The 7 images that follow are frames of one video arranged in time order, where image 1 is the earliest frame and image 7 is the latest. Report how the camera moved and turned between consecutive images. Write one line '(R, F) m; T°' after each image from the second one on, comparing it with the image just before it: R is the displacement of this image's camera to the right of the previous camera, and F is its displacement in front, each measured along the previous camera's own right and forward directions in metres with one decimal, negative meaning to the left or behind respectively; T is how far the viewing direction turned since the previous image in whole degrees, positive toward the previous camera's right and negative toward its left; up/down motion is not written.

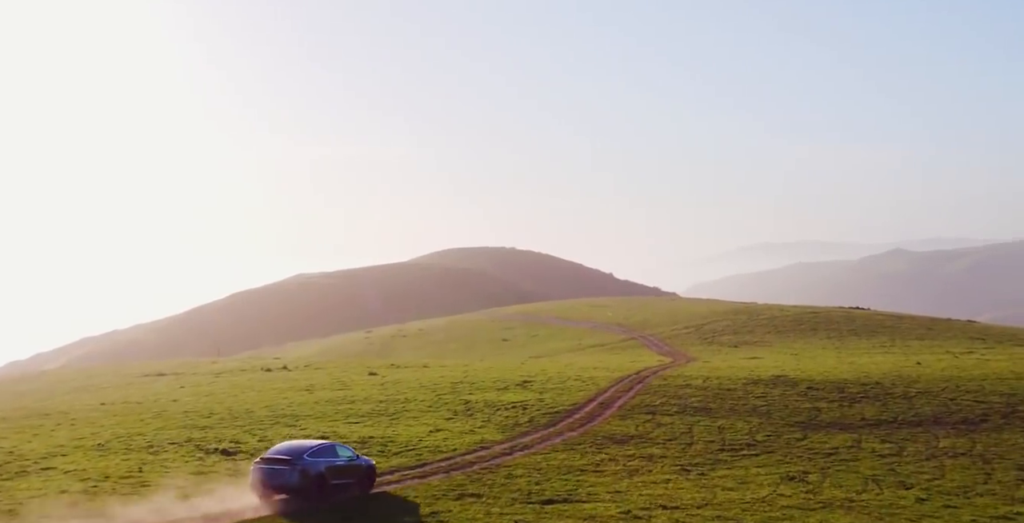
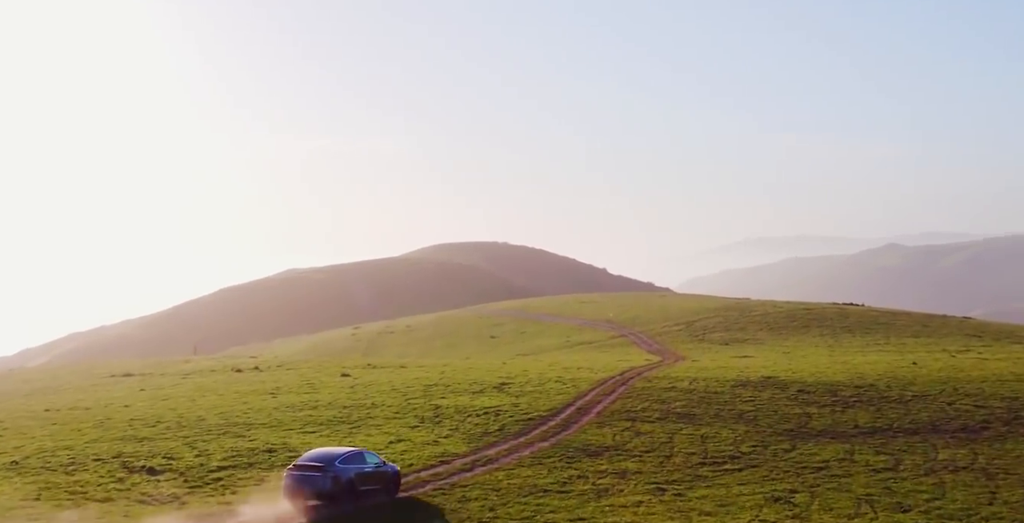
(+1.4, +3.9) m; 0°
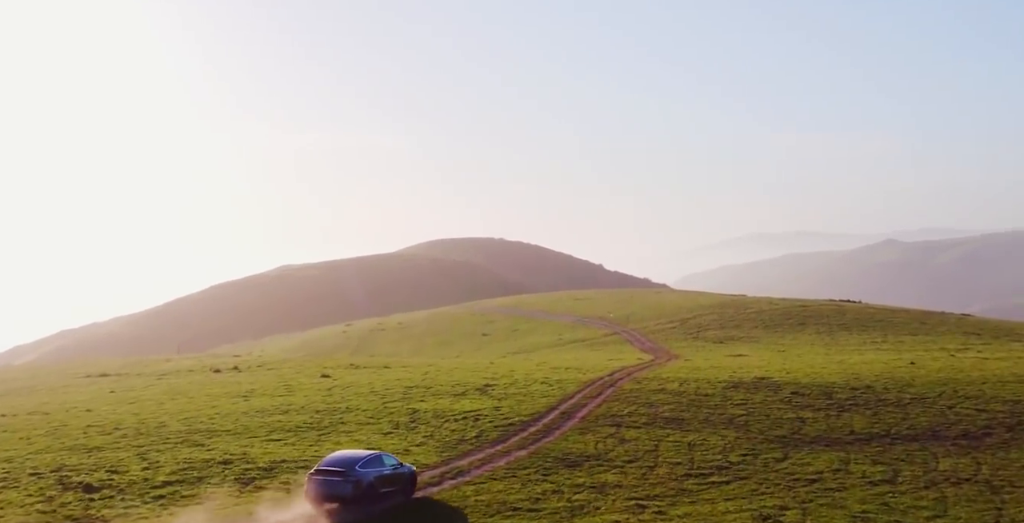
(+1.0, +2.8) m; 0°
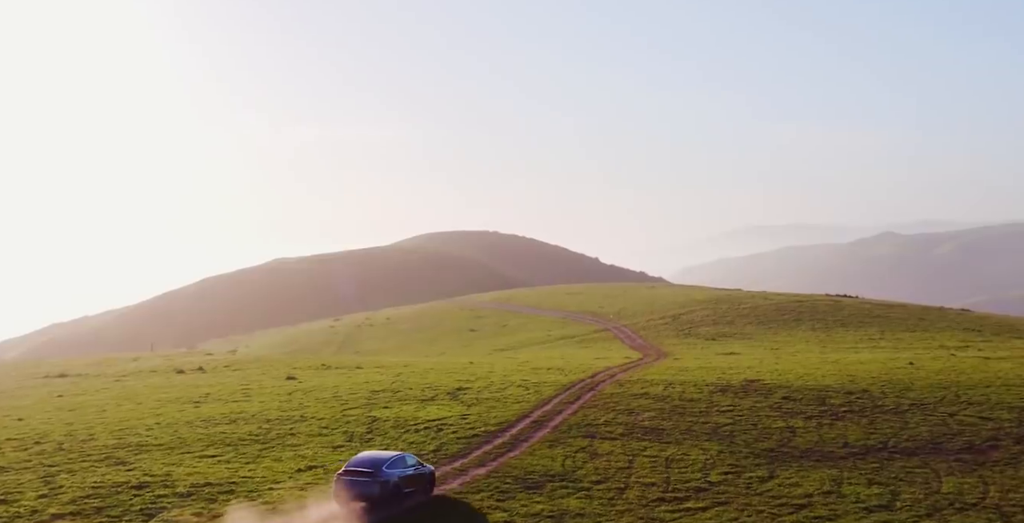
(+1.7, +4.6) m; 0°
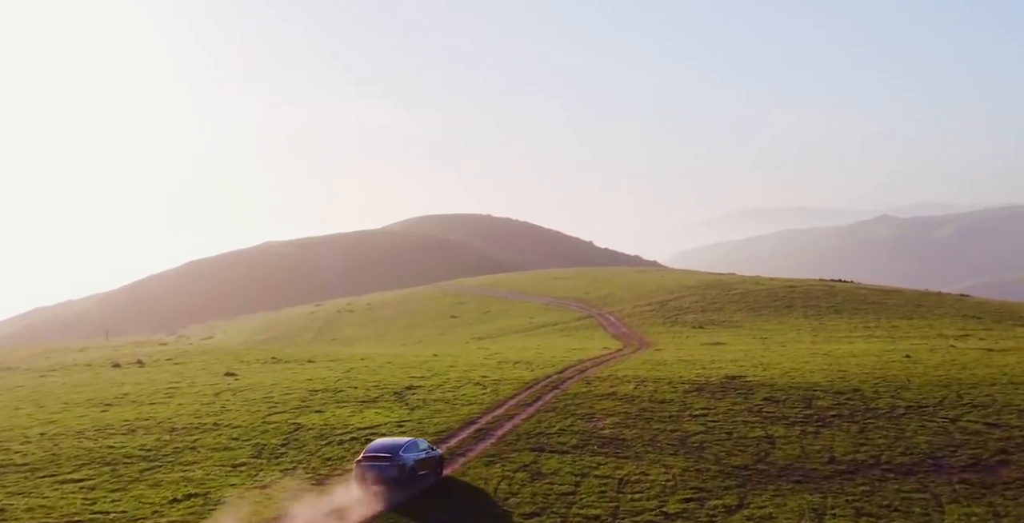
(+2.7, +7.1) m; 0°
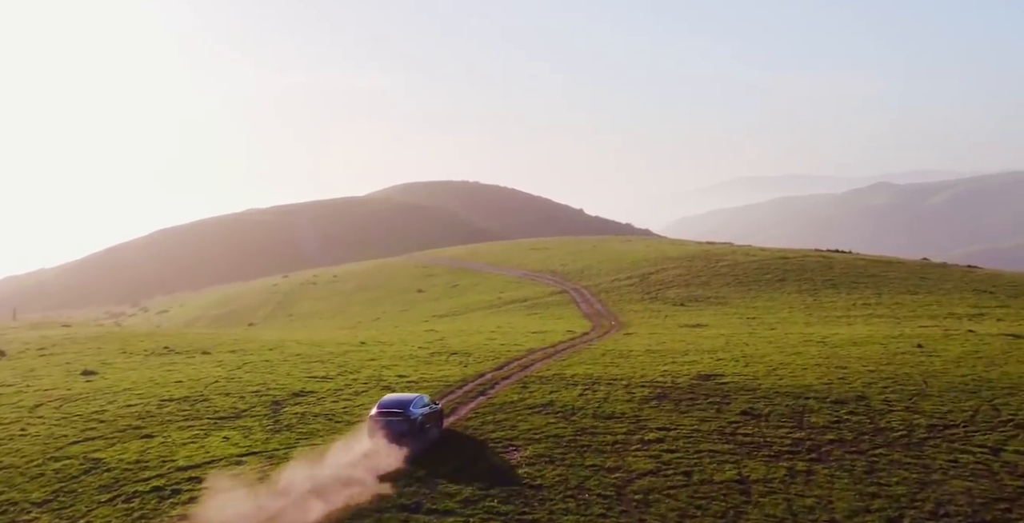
(+4.2, +14.0) m; 0°
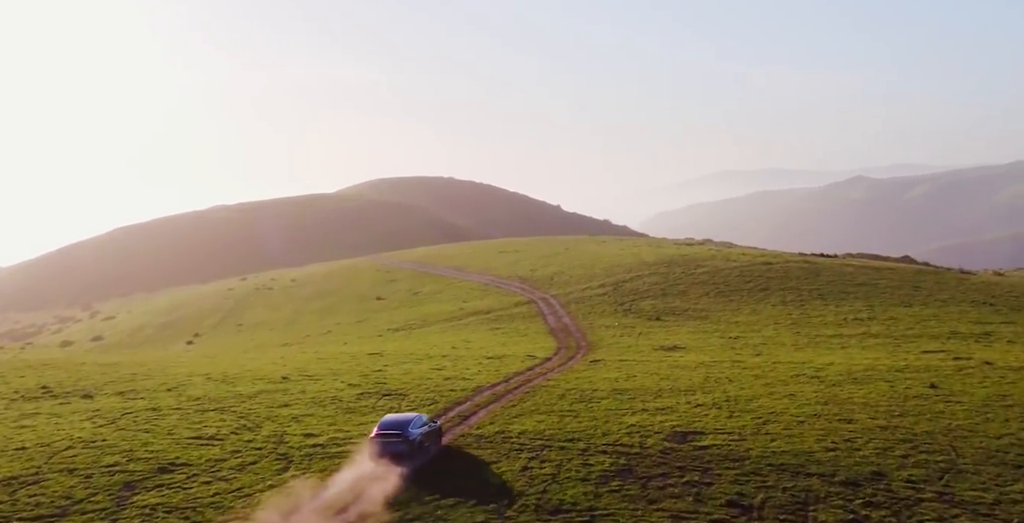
(+2.2, +11.1) m; +1°
